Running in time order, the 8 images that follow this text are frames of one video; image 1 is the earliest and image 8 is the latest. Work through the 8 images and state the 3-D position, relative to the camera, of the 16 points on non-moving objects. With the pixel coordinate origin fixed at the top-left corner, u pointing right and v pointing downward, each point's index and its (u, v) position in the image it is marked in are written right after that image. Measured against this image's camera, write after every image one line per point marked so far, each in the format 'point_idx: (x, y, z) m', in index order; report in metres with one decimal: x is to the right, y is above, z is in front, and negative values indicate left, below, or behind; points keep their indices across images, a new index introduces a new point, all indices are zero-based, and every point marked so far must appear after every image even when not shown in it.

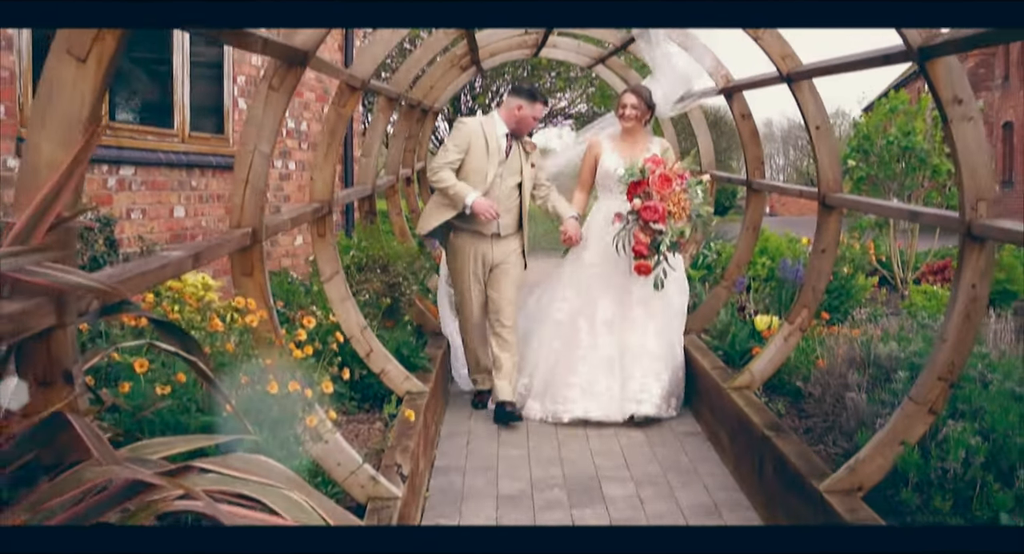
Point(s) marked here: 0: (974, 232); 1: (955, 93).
0: (+1.2, +0.1, +3.3) m
1: (+1.2, +0.5, +3.3) m
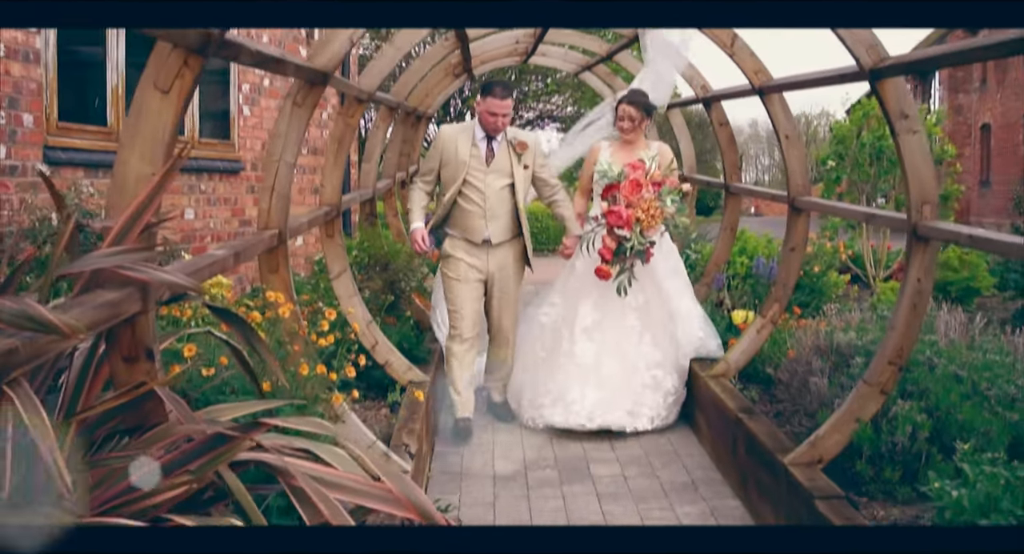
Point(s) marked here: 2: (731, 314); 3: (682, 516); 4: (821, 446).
0: (+1.2, +0.1, +3.7) m
1: (+1.2, +0.5, +3.7) m
2: (+1.1, -0.2, +6.1) m
3: (+0.6, -0.8, +4.1) m
4: (+1.0, -0.5, +3.9) m
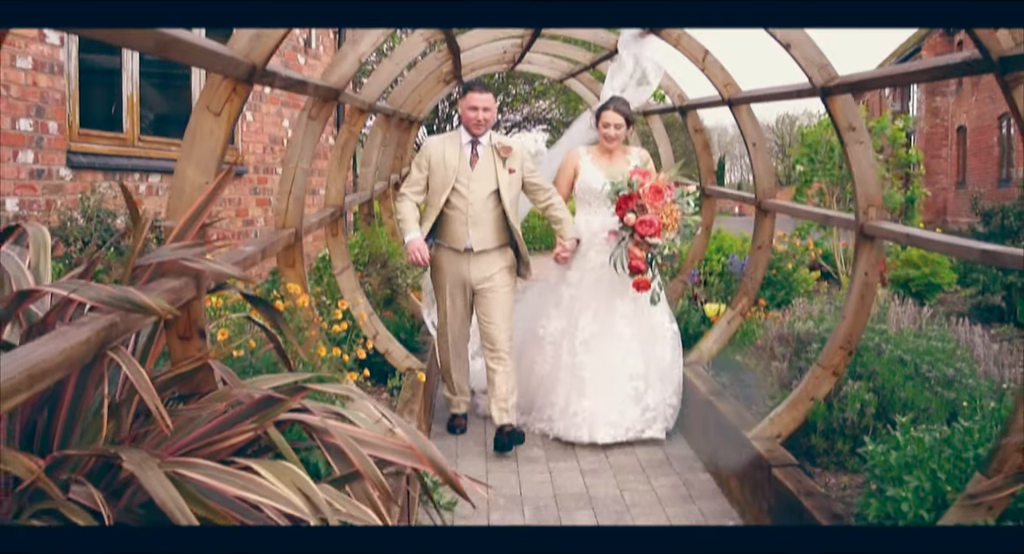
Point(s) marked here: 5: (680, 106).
0: (+1.2, +0.2, +4.1) m
1: (+1.1, +0.5, +4.2) m
2: (+1.0, -0.2, +6.6) m
3: (+0.5, -0.8, +4.6) m
4: (+1.0, -0.5, +4.4) m
5: (+0.9, +0.9, +6.8) m
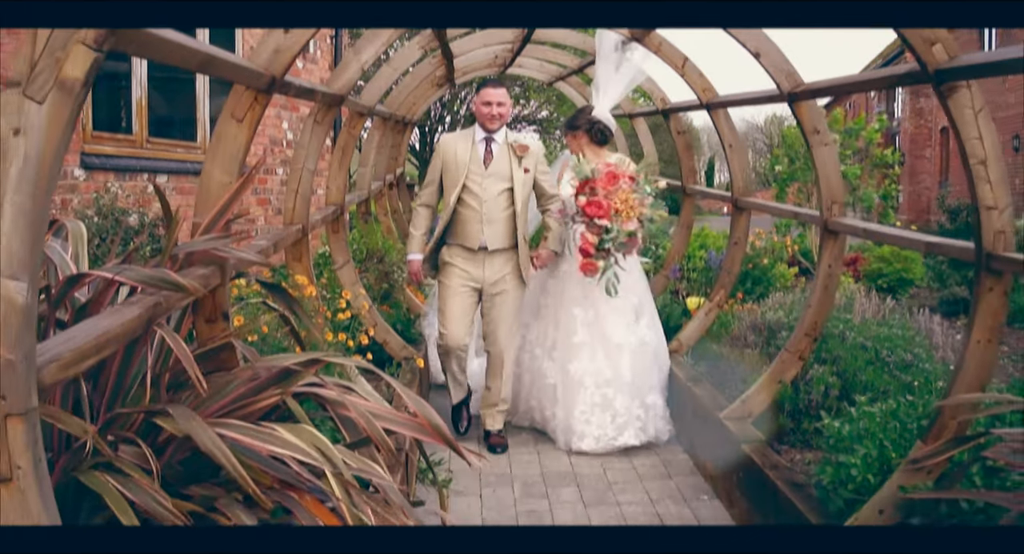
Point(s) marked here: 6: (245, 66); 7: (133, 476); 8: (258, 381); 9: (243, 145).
0: (+1.2, +0.2, +4.5) m
1: (+1.1, +0.6, +4.5) m
2: (+1.0, -0.1, +6.9) m
3: (+0.5, -0.8, +4.9) m
4: (+0.9, -0.5, +4.7) m
5: (+0.9, +1.0, +7.1) m
6: (-0.6, +0.5, +2.9) m
7: (-0.7, -0.4, +2.4) m
8: (-0.6, -0.2, +2.7) m
9: (-0.7, +0.3, +3.1) m
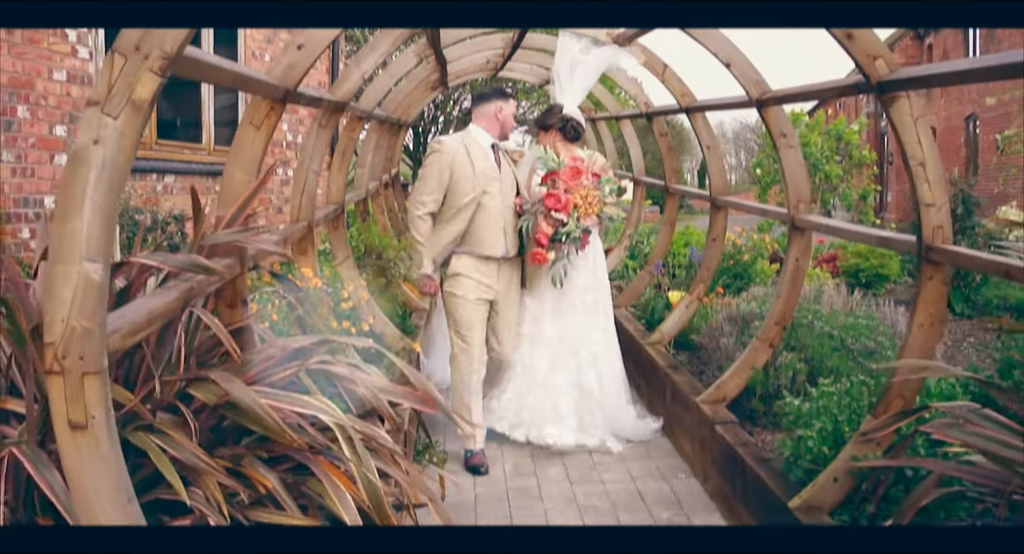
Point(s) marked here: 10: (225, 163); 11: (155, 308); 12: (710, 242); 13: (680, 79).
0: (+1.1, +0.2, +4.8) m
1: (+1.1, +0.6, +4.9) m
2: (+0.9, -0.1, +7.3) m
3: (+0.5, -0.7, +5.3) m
4: (+0.9, -0.5, +5.1) m
5: (+0.8, +1.0, +7.5) m
6: (-0.7, +0.5, +3.3) m
7: (-0.7, -0.3, +2.7) m
8: (-0.6, -0.2, +3.1) m
9: (-0.7, +0.4, +3.4) m
10: (-0.8, +0.3, +3.4) m
11: (-0.8, -0.1, +2.7) m
12: (+1.0, +0.2, +6.4) m
13: (+0.8, +1.0, +6.1) m
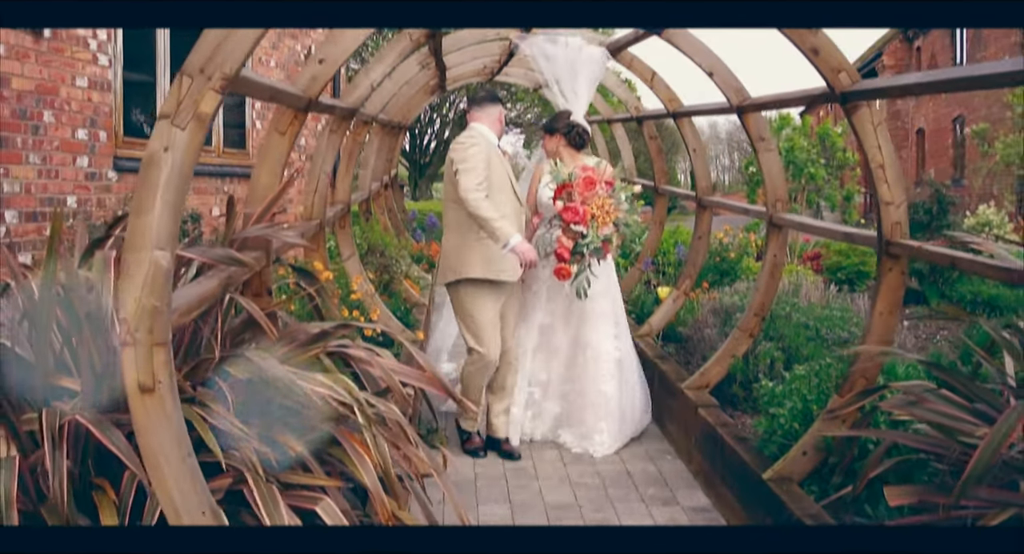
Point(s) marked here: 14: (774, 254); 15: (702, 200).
0: (+1.1, +0.2, +5.2) m
1: (+1.1, +0.6, +5.3) m
2: (+0.9, -0.1, +7.6) m
3: (+0.5, -0.7, +5.7) m
4: (+0.9, -0.4, +5.5) m
5: (+0.8, +1.0, +7.9) m
6: (-0.7, +0.5, +3.6) m
7: (-0.7, -0.3, +3.1) m
8: (-0.6, -0.2, +3.5) m
9: (-0.7, +0.4, +3.8) m
10: (-0.8, +0.3, +3.8) m
11: (-0.8, 0.0, +3.1) m
12: (+1.0, +0.2, +6.8) m
13: (+0.8, +1.0, +6.5) m
14: (+1.1, +0.1, +5.3) m
15: (+1.0, +0.4, +6.8) m
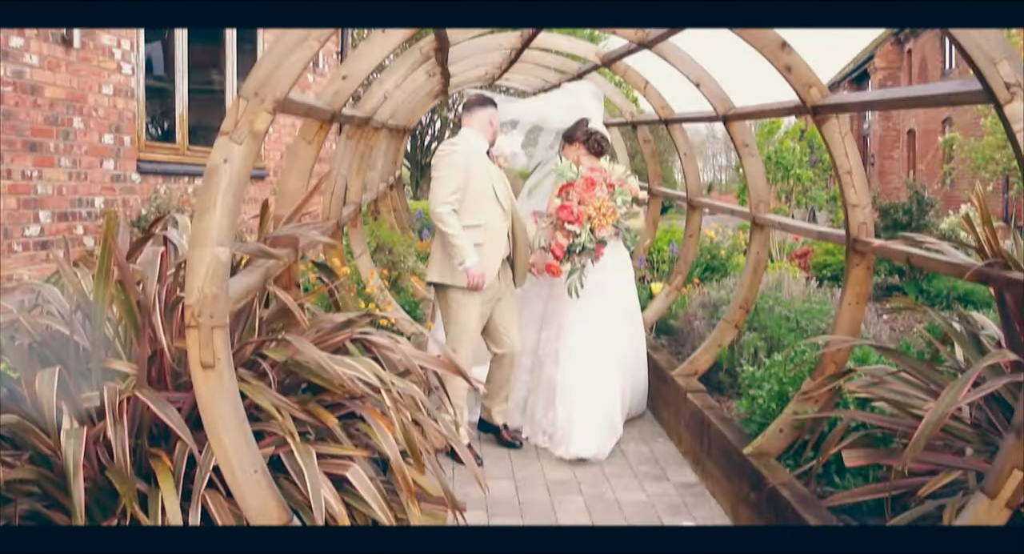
0: (+1.1, +0.3, +5.6) m
1: (+1.1, +0.6, +5.7) m
2: (+0.9, -0.1, +8.1) m
3: (+0.5, -0.7, +6.1) m
4: (+0.9, -0.4, +5.9) m
5: (+0.8, +1.0, +8.3) m
6: (-0.6, +0.6, +4.0) m
7: (-0.7, -0.3, +3.5) m
8: (-0.6, -0.2, +3.9) m
9: (-0.7, +0.4, +4.2) m
10: (-0.8, +0.4, +4.2) m
11: (-0.8, 0.0, +3.5) m
12: (+1.0, +0.2, +7.2) m
13: (+0.8, +1.0, +6.9) m
14: (+1.1, +0.1, +5.7) m
15: (+1.1, +0.4, +7.2) m
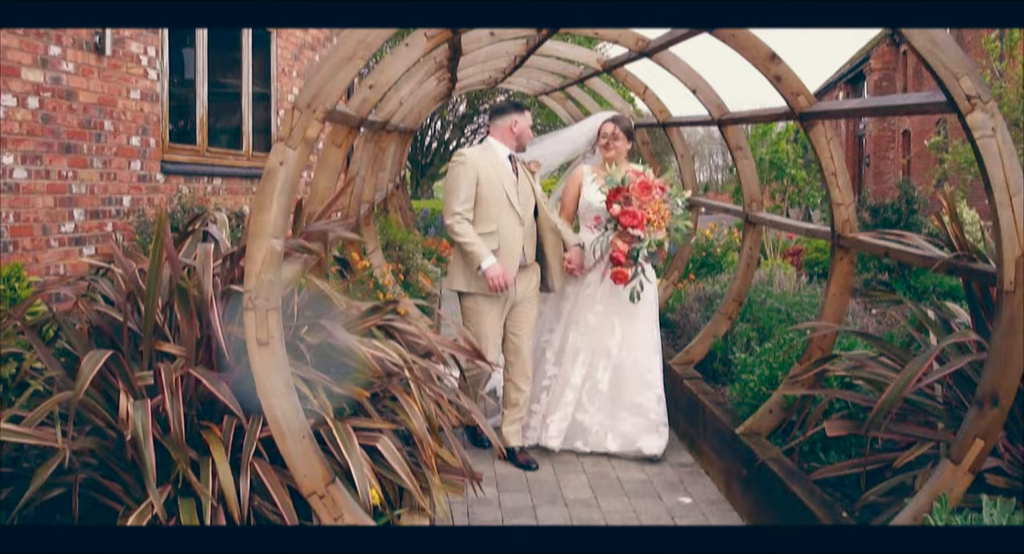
0: (+1.2, +0.3, +6.0) m
1: (+1.1, +0.7, +6.1) m
2: (+0.9, 0.0, +8.4) m
3: (+0.5, -0.7, +6.5) m
4: (+0.9, -0.4, +6.3) m
5: (+0.8, +1.1, +8.7) m
6: (-0.6, +0.6, +4.4) m
7: (-0.7, -0.3, +3.9) m
8: (-0.5, -0.1, +4.2) m
9: (-0.6, +0.4, +4.6) m
10: (-0.7, +0.4, +4.6) m
11: (-0.7, 0.0, +3.8) m
12: (+1.1, +0.3, +7.6) m
13: (+0.9, +1.1, +7.3) m
14: (+1.2, +0.1, +6.1) m
15: (+1.1, +0.5, +7.6) m
